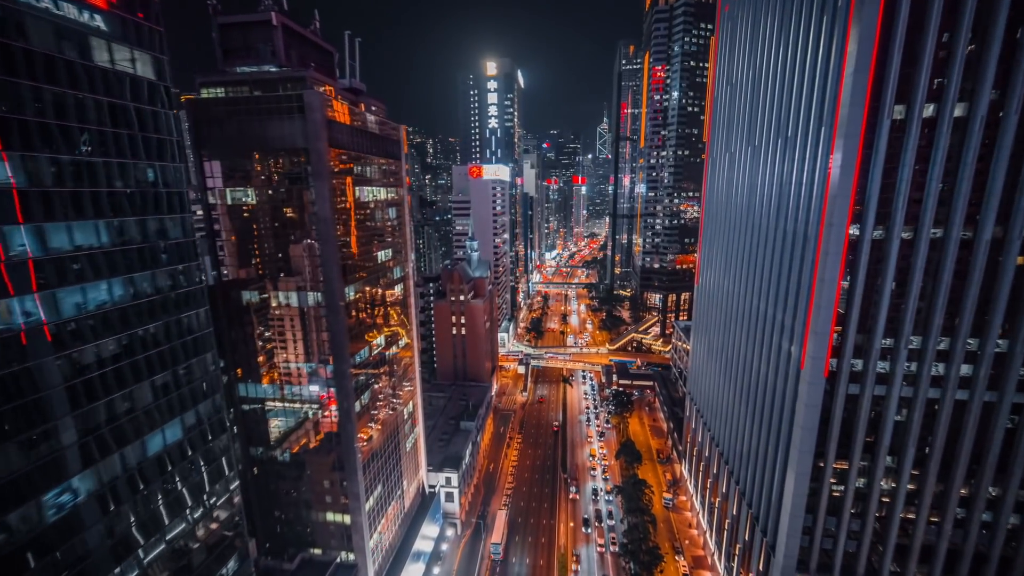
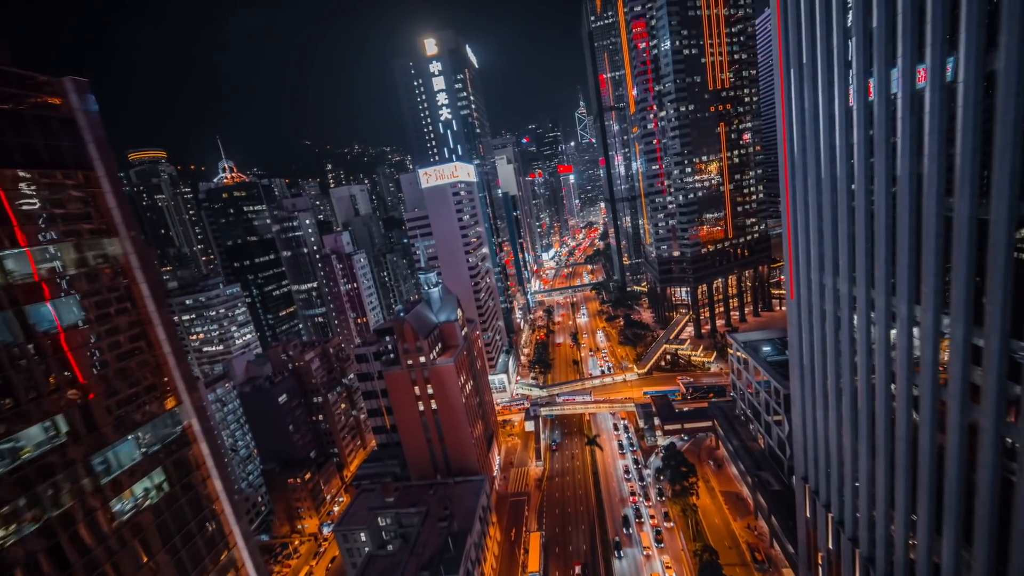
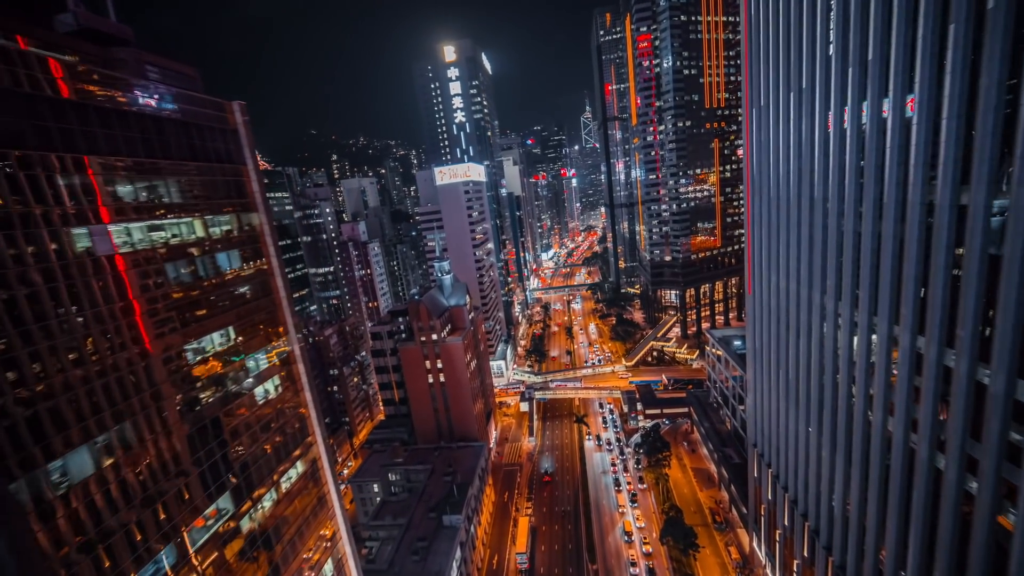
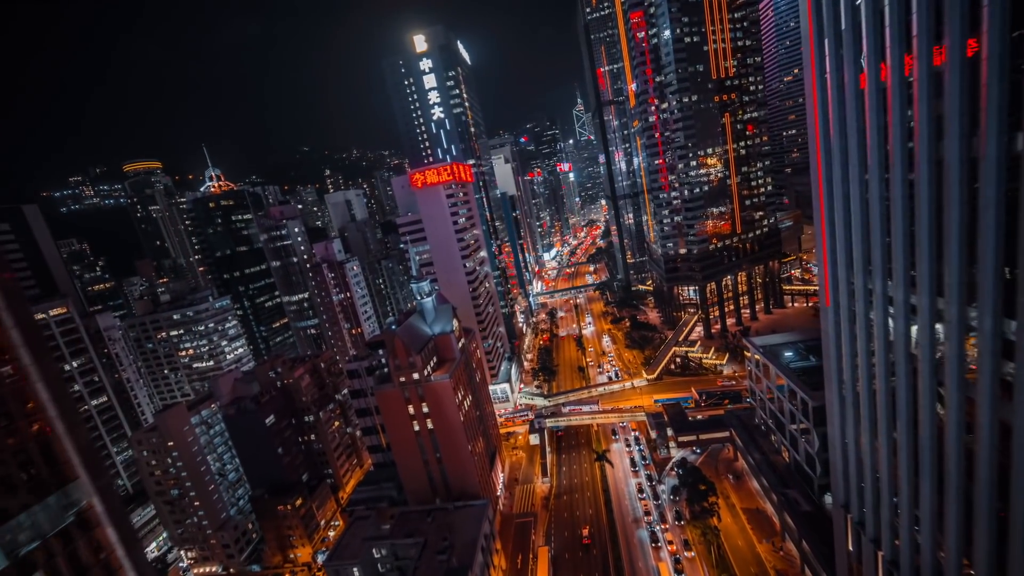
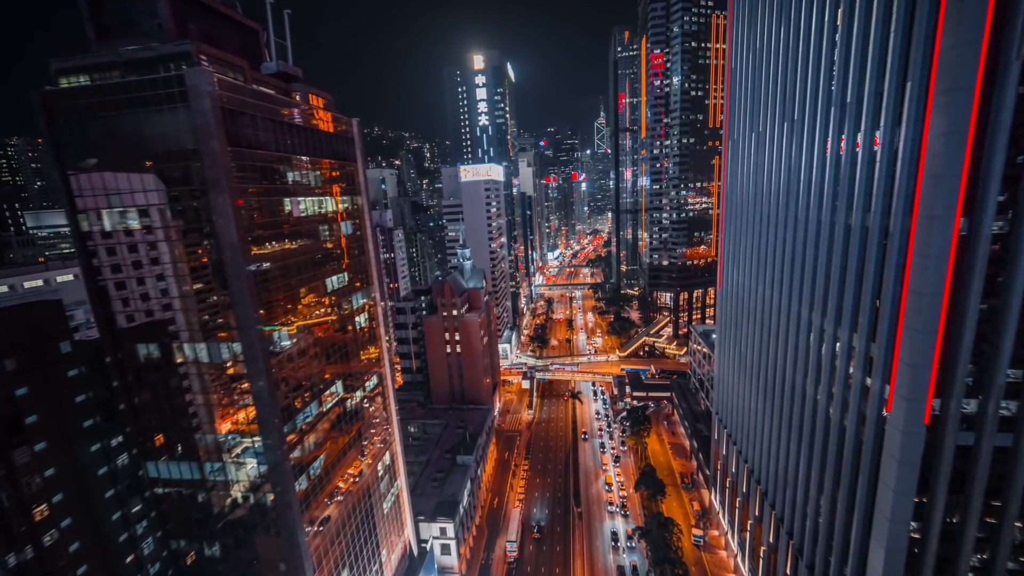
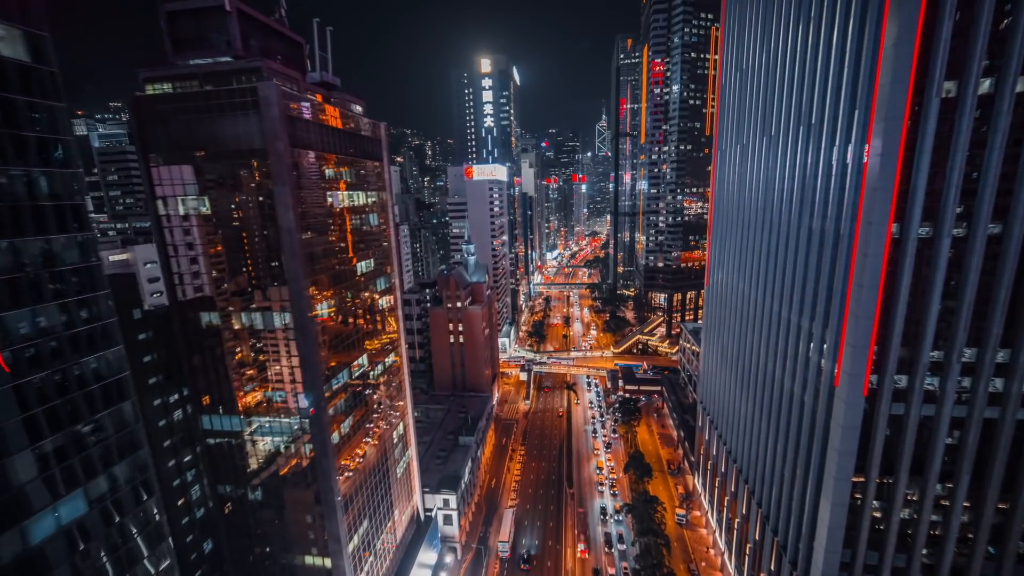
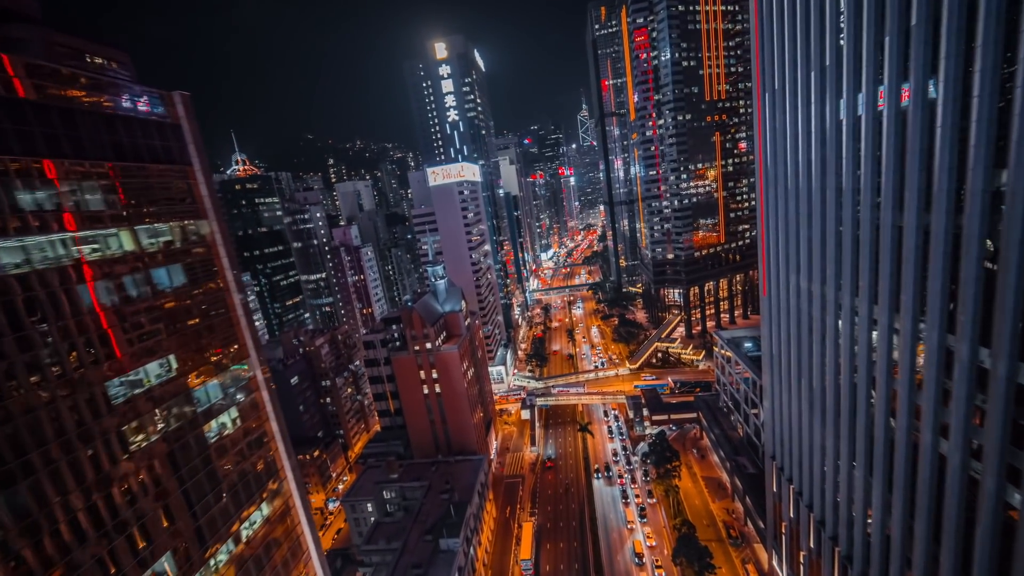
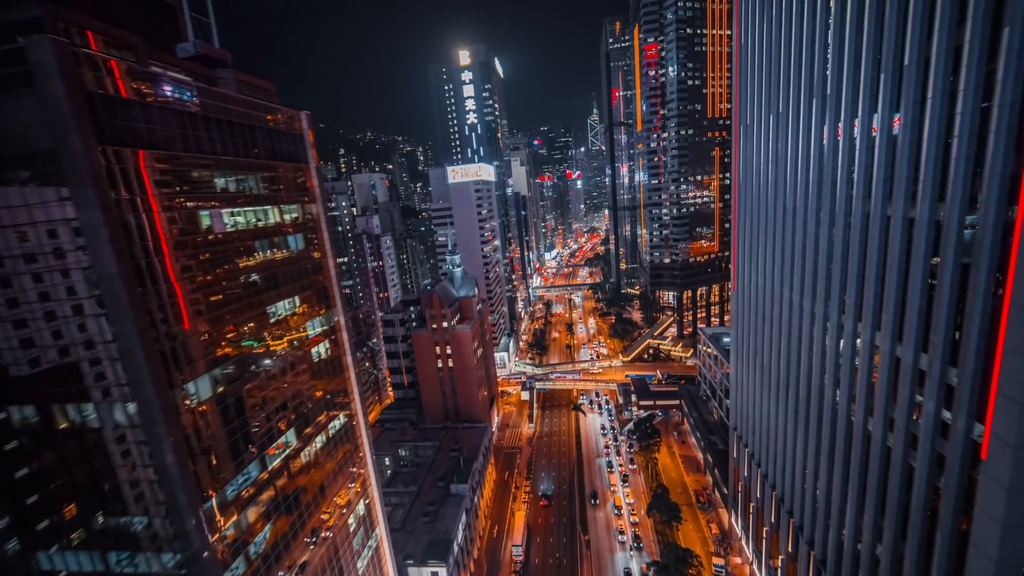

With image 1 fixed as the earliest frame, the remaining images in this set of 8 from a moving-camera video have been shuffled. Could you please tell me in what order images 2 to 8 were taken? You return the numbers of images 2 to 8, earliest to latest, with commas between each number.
6, 5, 8, 3, 7, 2, 4
